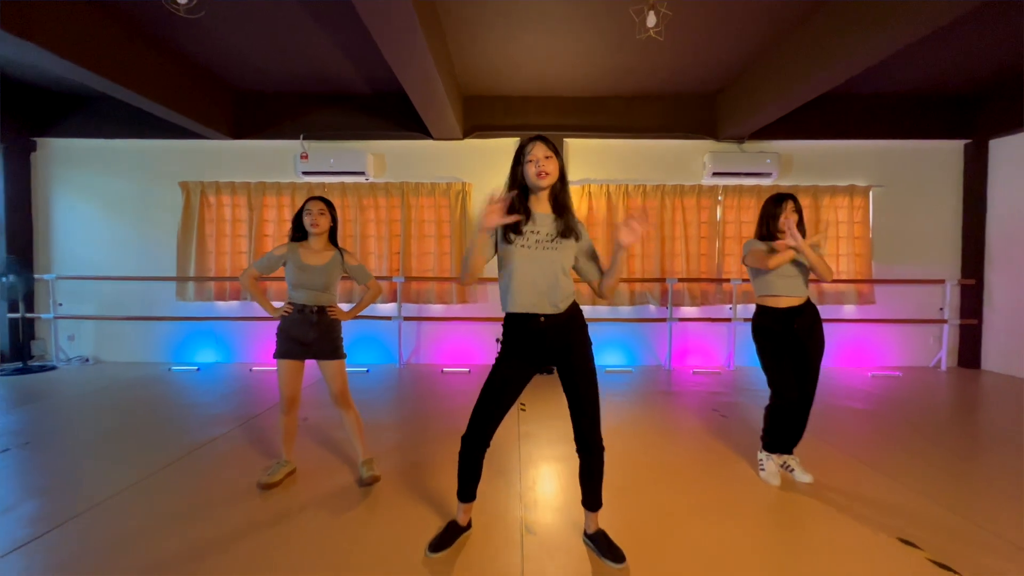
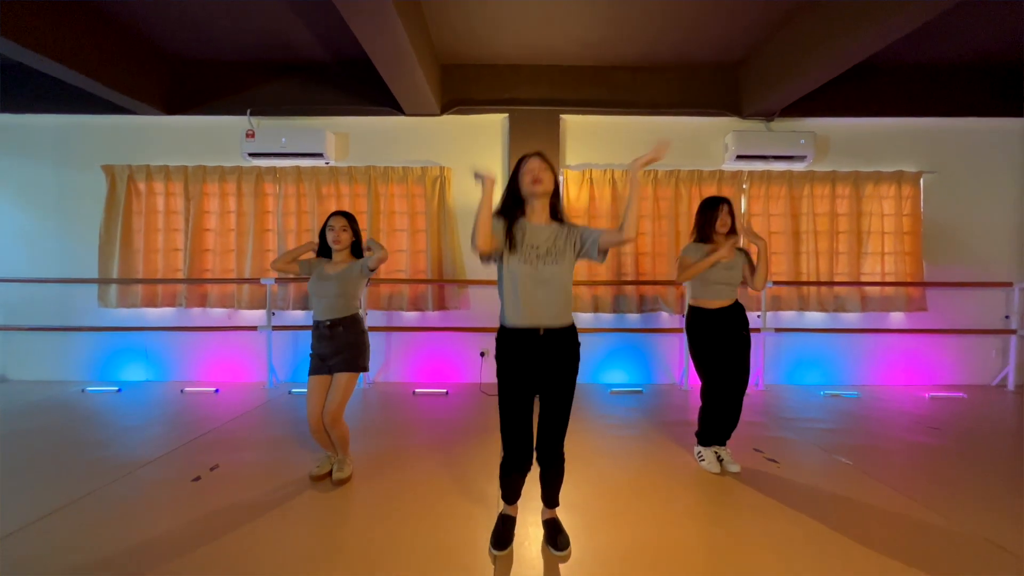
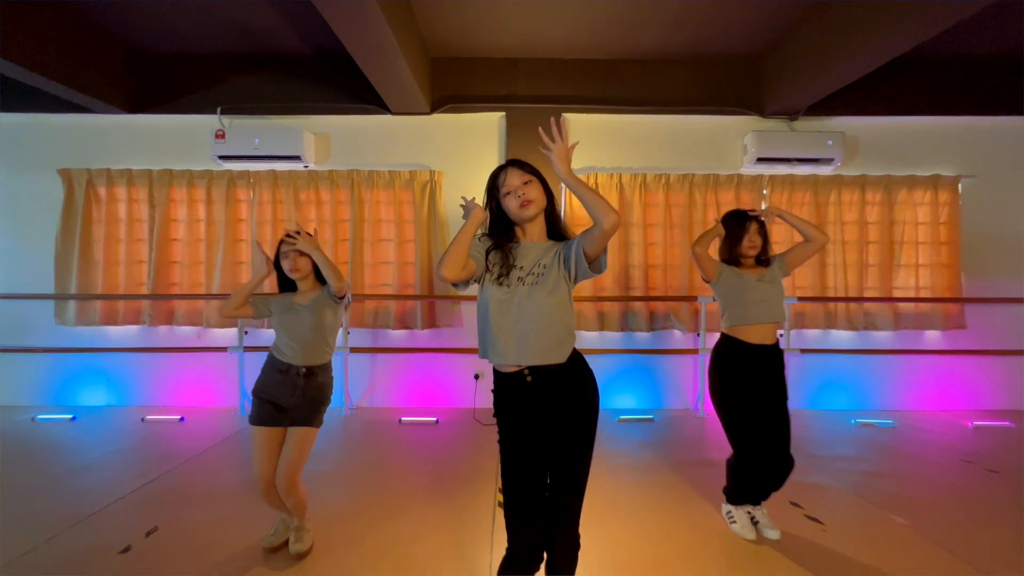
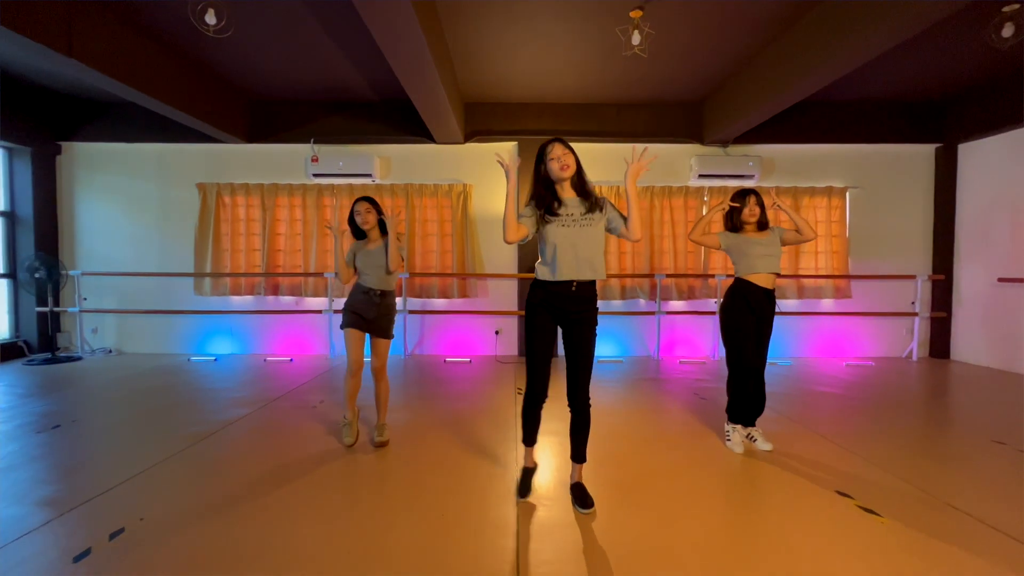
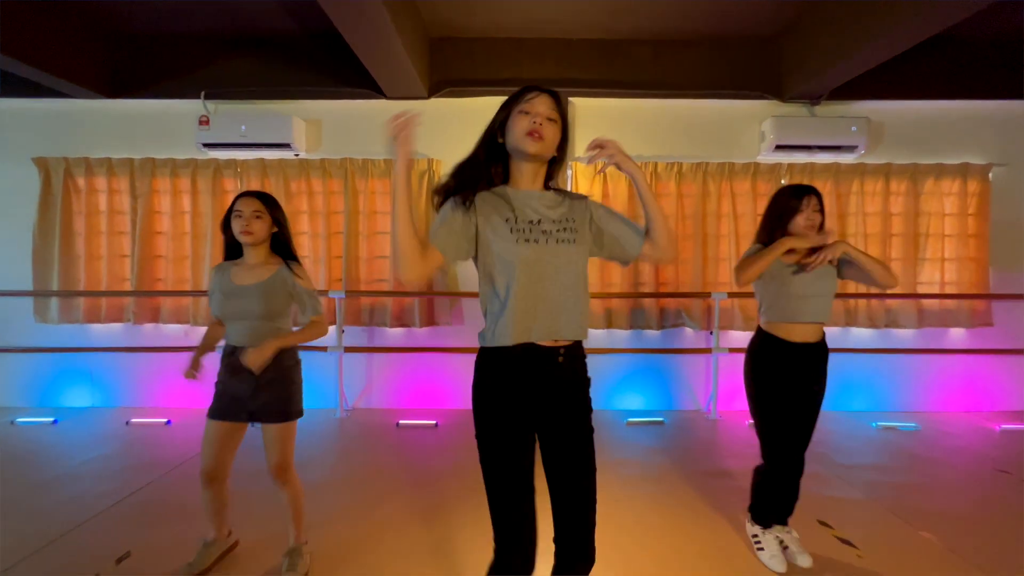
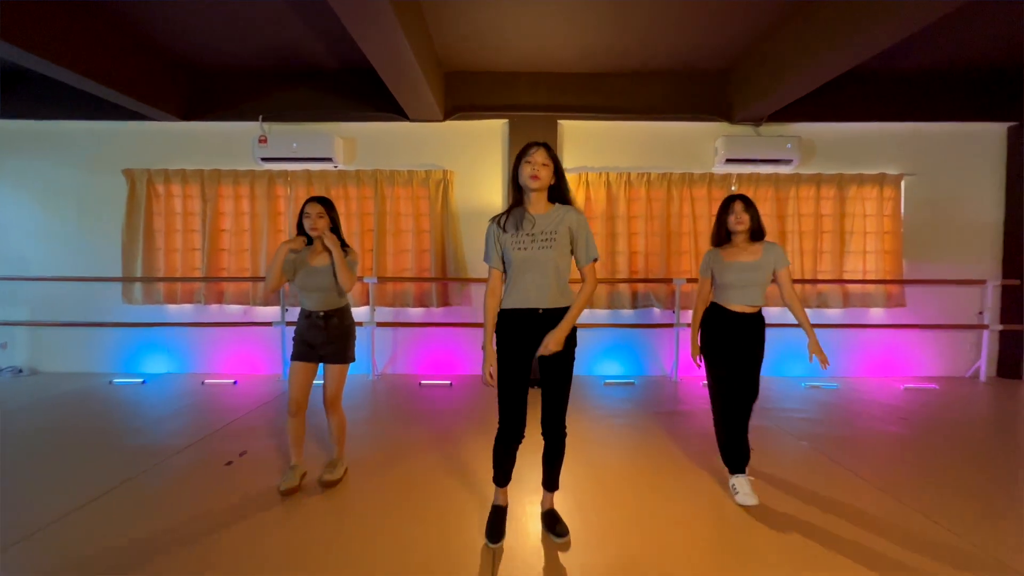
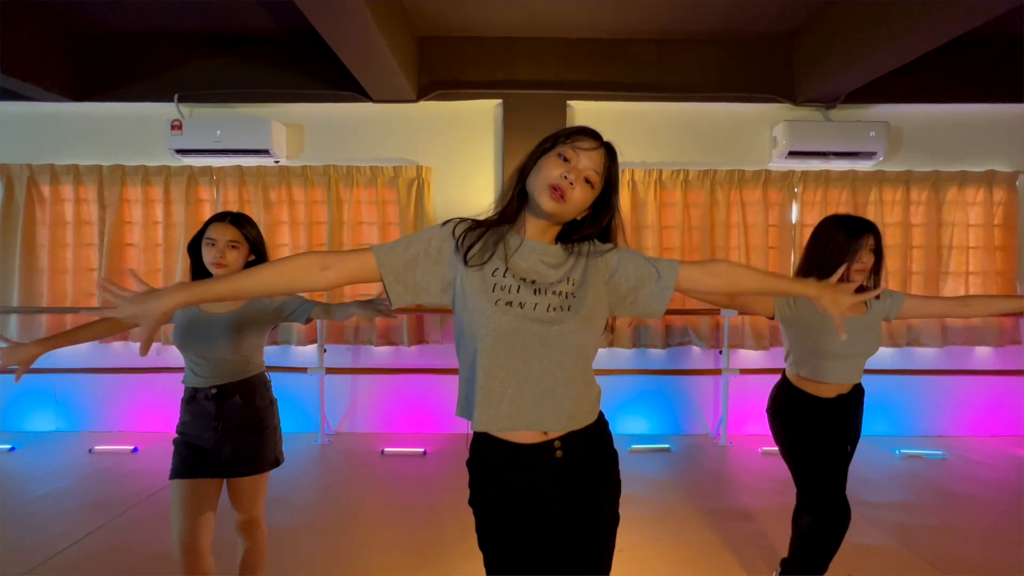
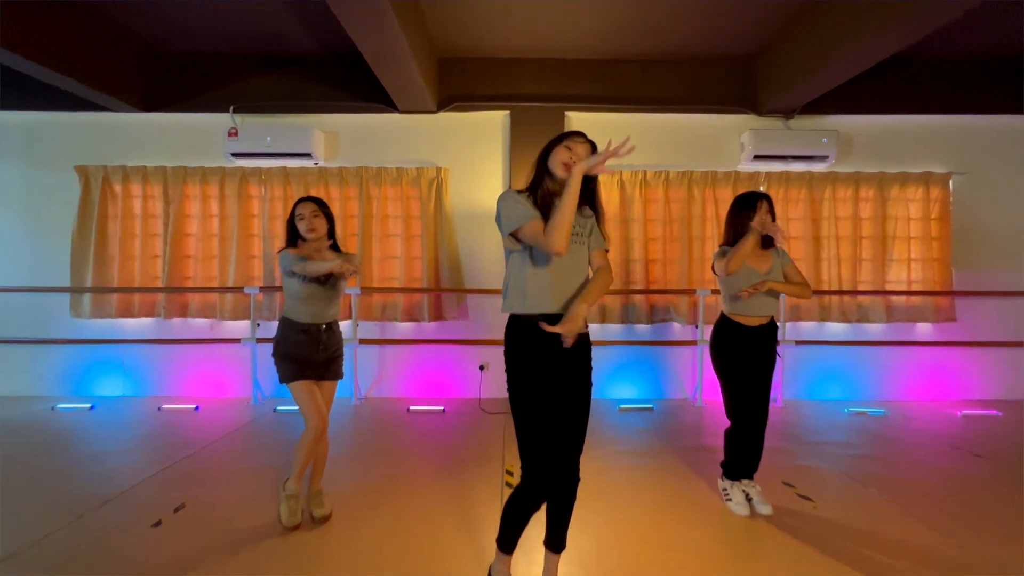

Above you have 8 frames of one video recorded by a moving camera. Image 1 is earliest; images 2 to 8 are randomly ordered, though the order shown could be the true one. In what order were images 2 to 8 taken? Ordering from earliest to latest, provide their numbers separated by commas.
4, 6, 5, 7, 3, 2, 8
